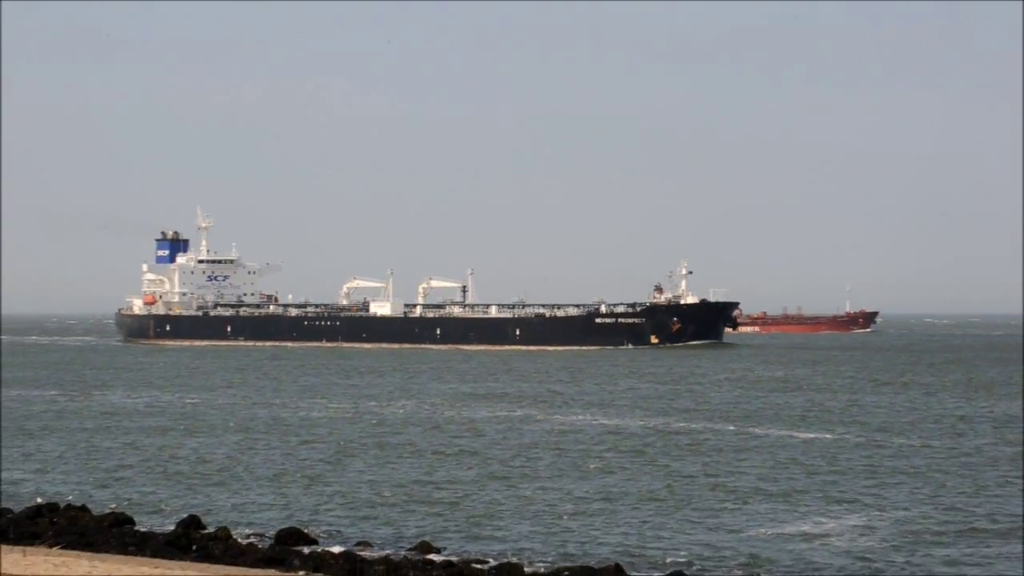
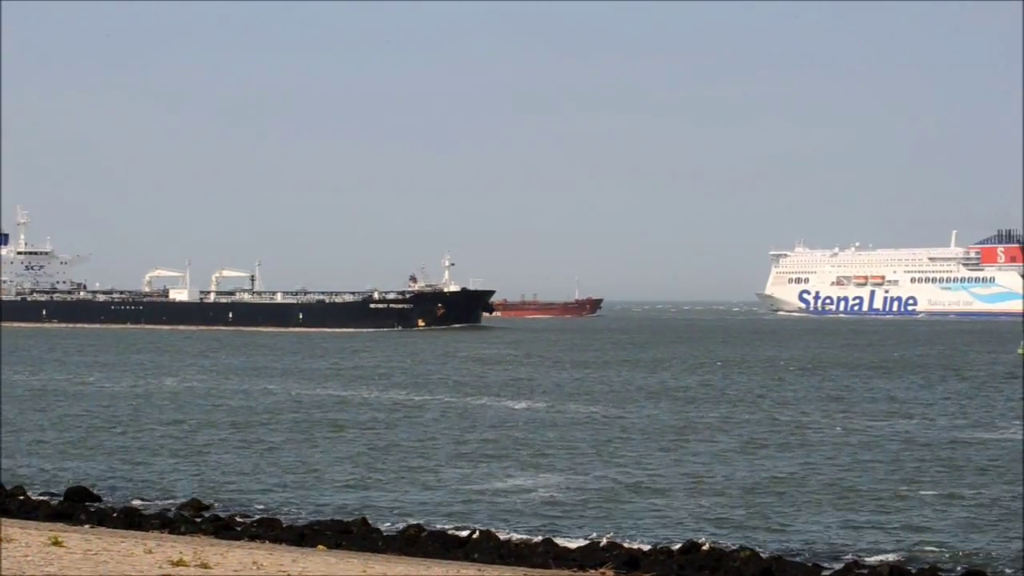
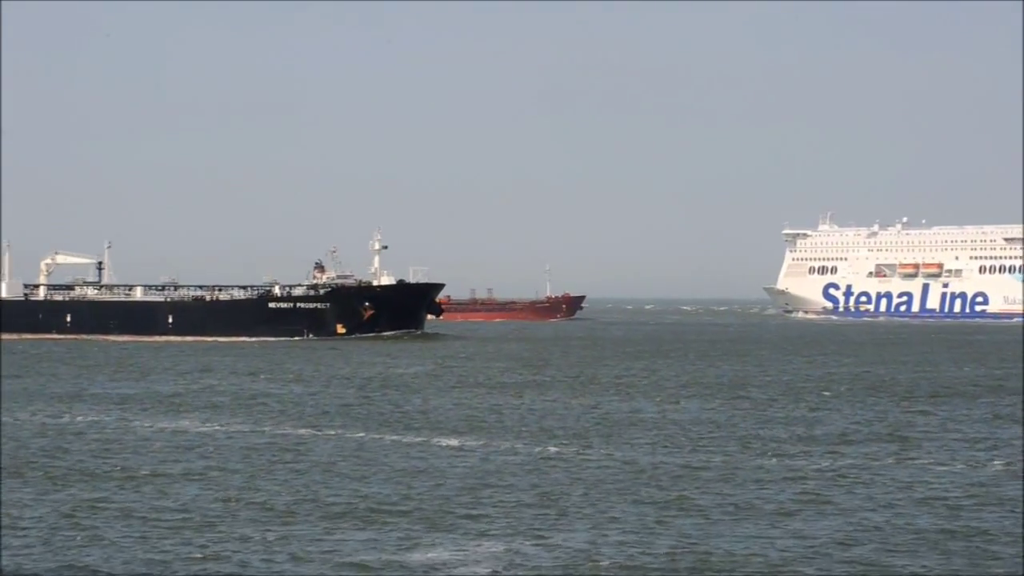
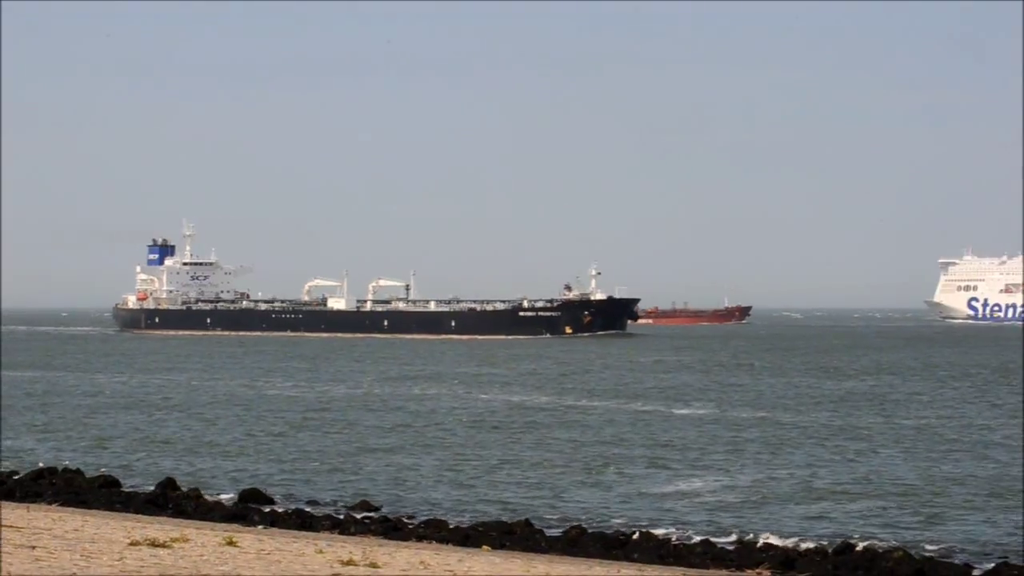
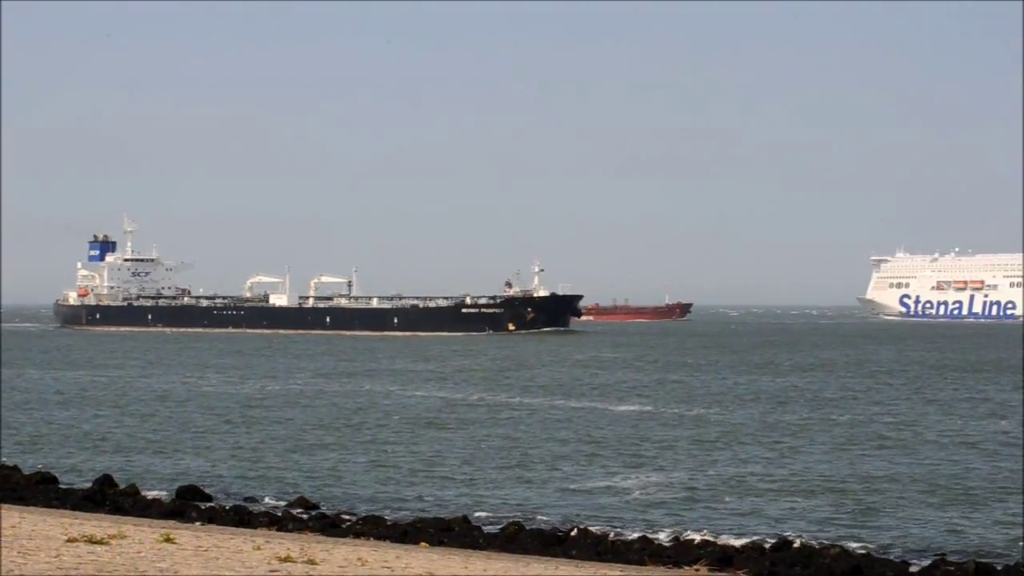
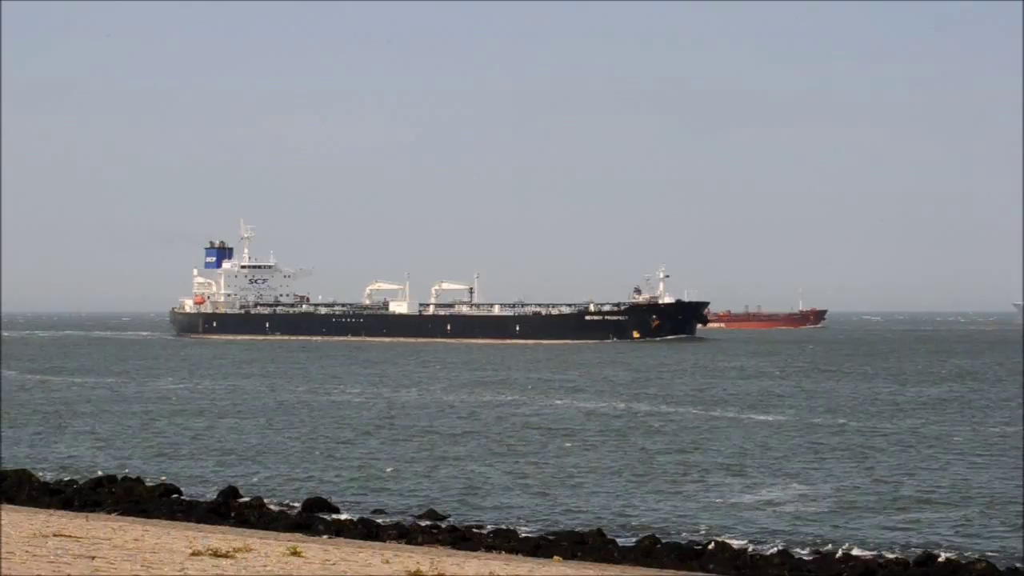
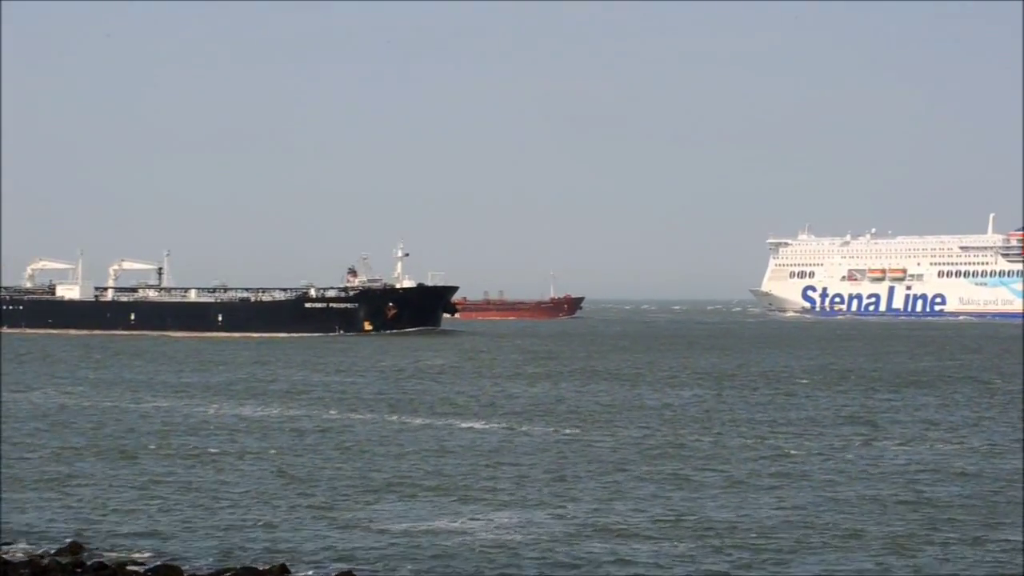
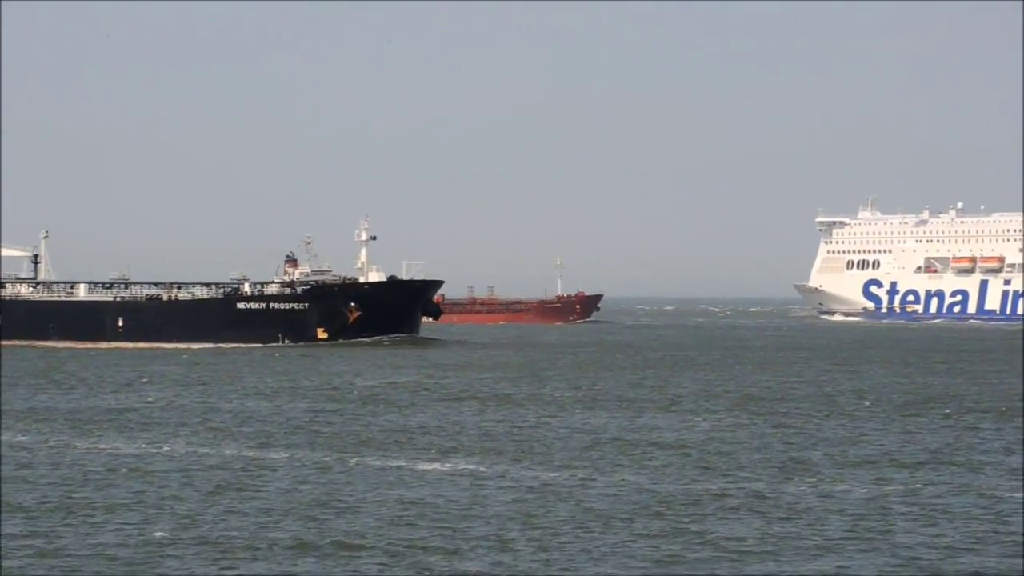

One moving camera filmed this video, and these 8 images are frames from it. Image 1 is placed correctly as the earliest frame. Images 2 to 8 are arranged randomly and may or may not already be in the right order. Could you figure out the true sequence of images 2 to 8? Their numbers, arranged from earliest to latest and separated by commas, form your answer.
6, 4, 5, 2, 7, 3, 8
